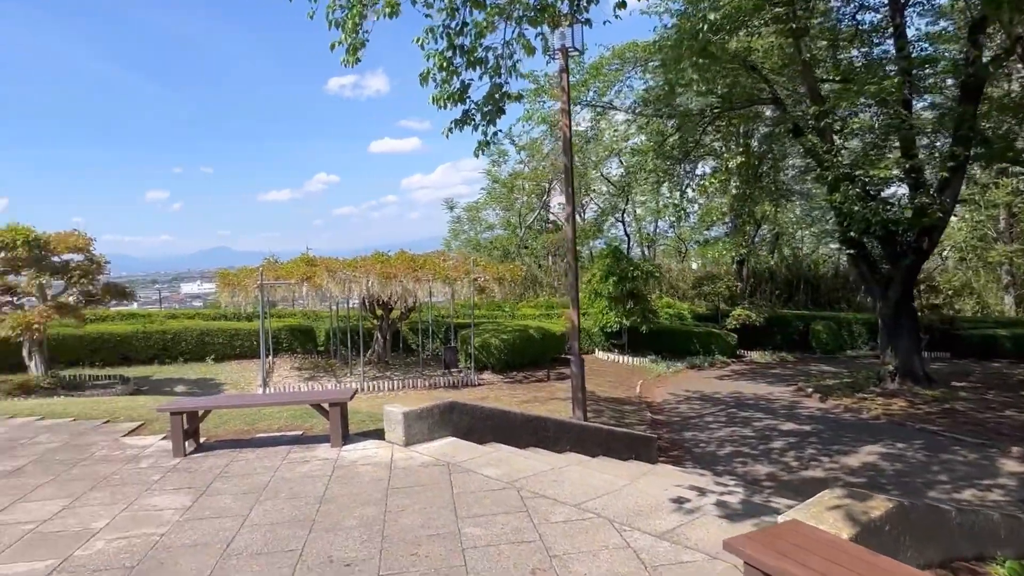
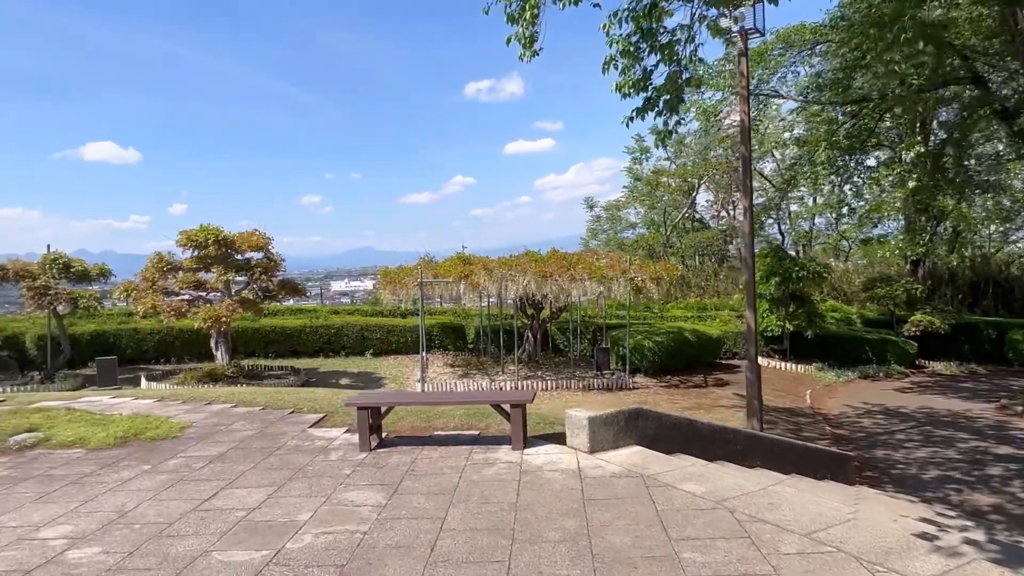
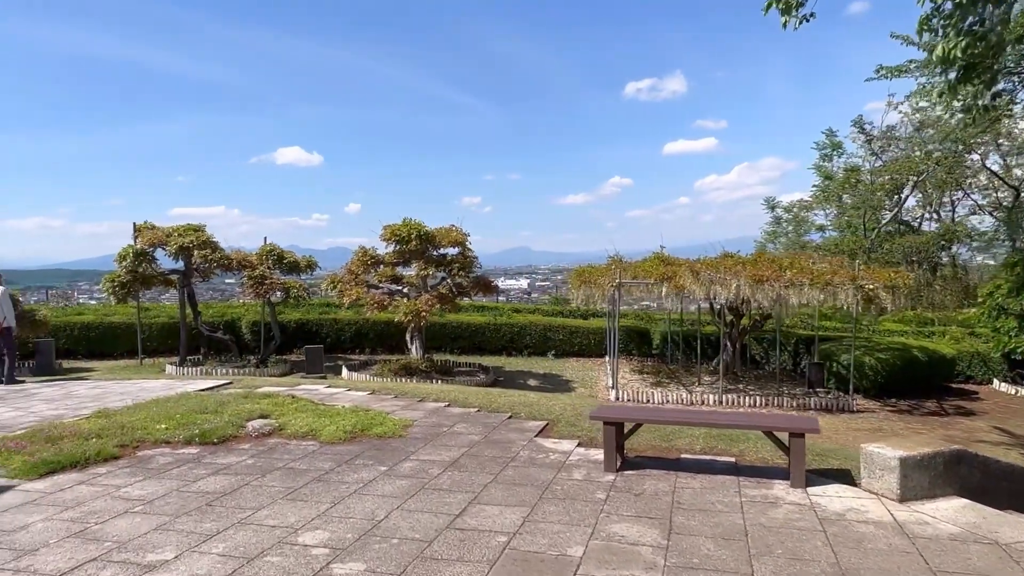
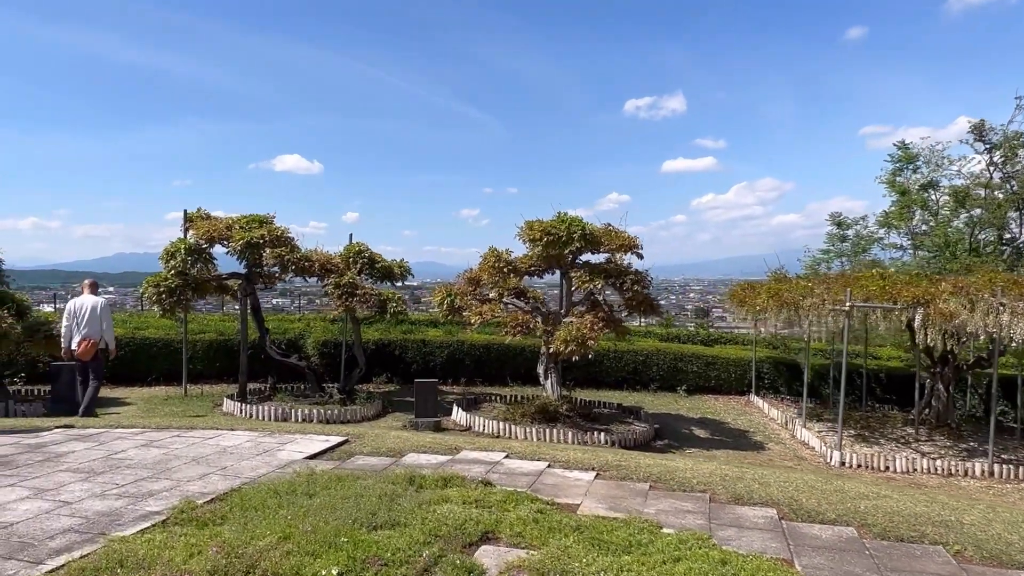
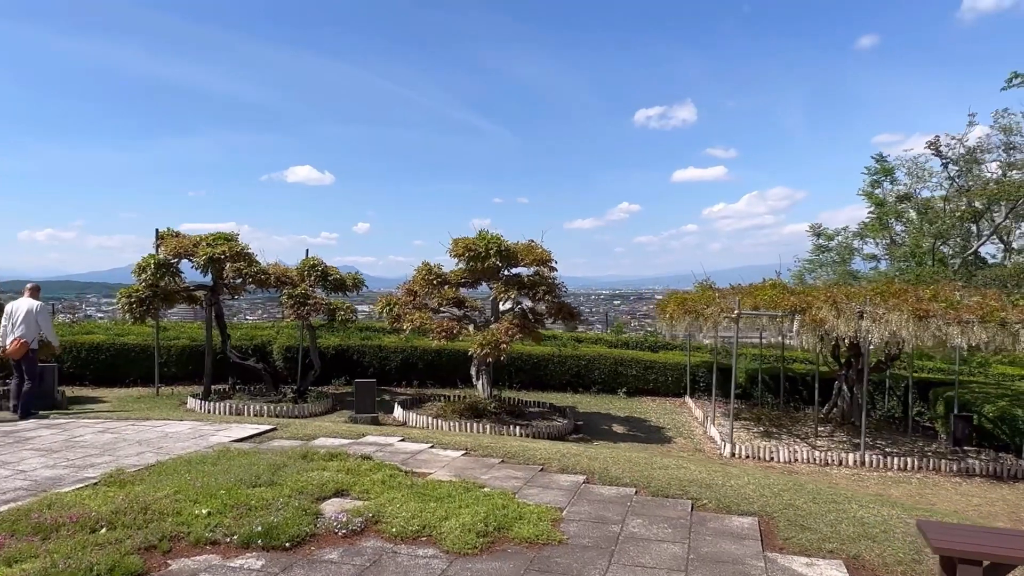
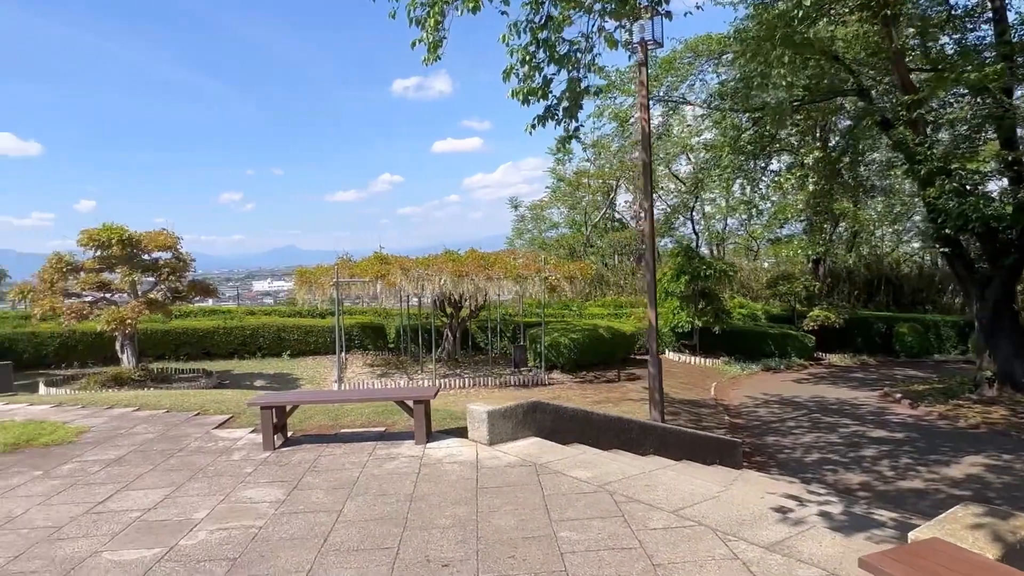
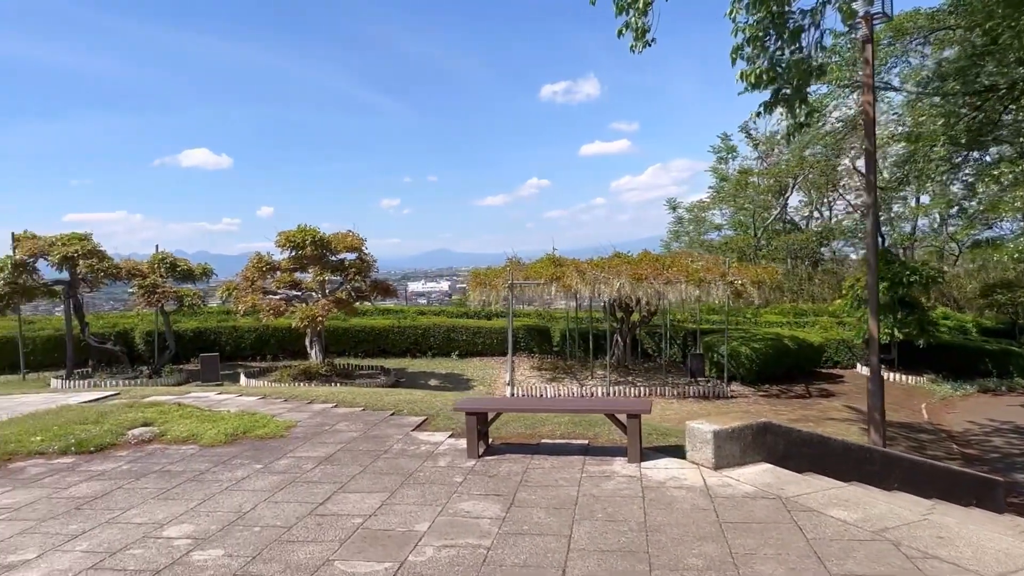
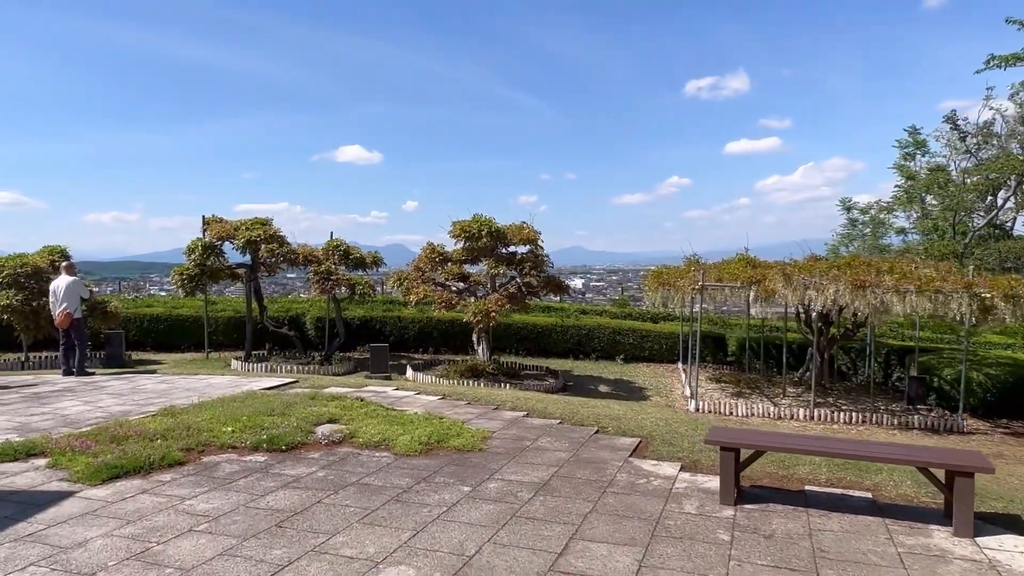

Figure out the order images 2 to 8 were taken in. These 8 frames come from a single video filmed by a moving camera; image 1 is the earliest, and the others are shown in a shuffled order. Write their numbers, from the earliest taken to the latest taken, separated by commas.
6, 2, 7, 3, 8, 5, 4
